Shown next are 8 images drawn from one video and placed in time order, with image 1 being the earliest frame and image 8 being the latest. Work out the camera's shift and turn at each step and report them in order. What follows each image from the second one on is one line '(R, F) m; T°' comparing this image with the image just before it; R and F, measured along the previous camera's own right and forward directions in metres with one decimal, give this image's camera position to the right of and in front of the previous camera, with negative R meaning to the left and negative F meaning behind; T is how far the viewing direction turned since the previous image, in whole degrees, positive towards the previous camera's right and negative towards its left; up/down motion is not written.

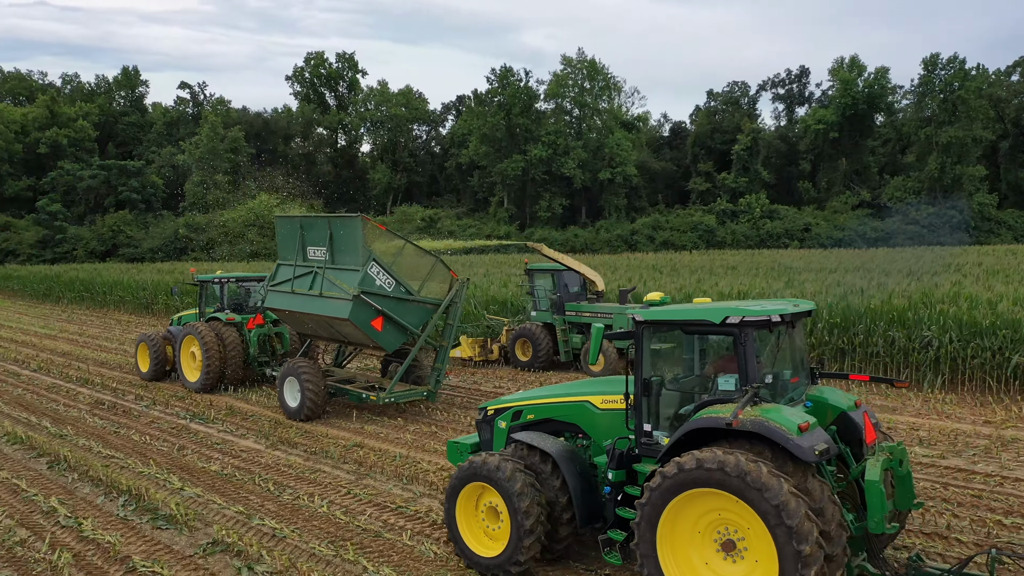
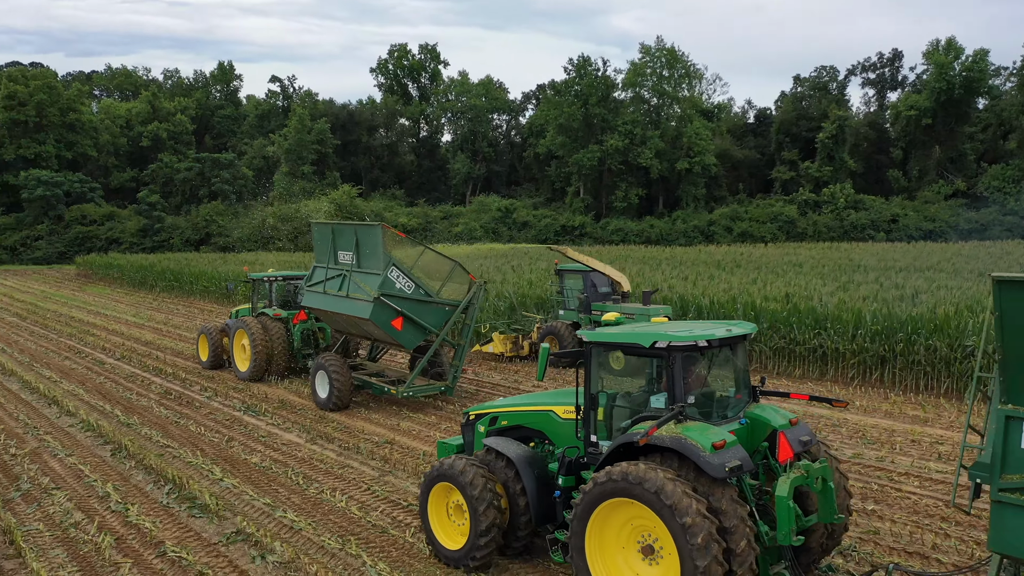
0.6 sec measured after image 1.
(+0.6, -0.3) m; -6°
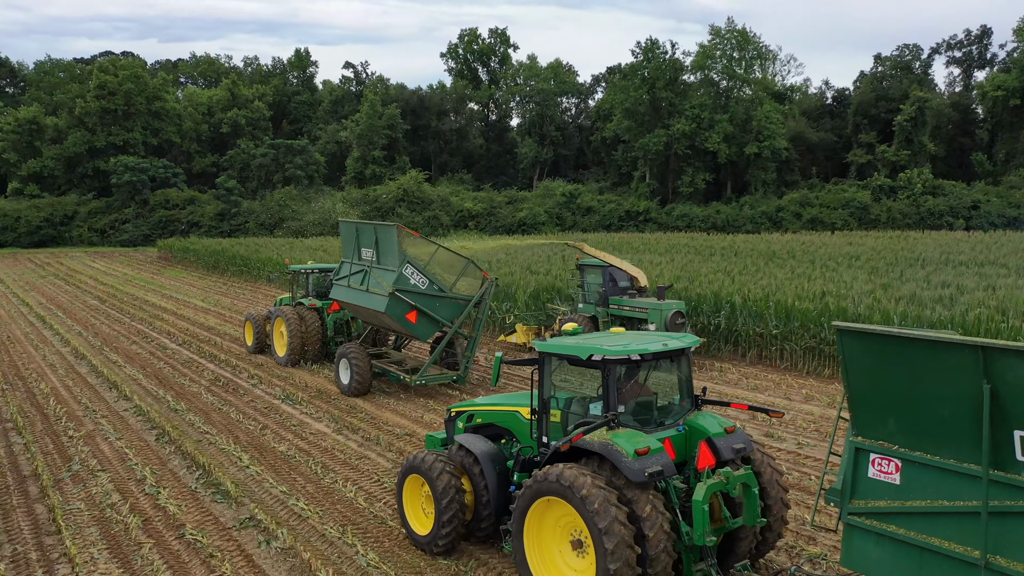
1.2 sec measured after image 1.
(+0.6, -0.3) m; -5°
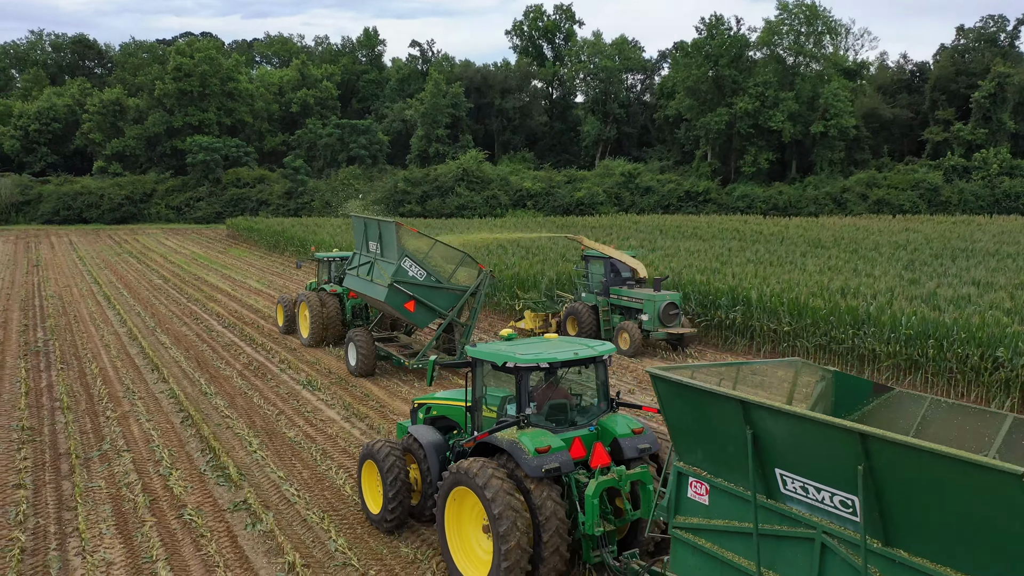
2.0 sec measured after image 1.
(+0.8, -0.3) m; -5°
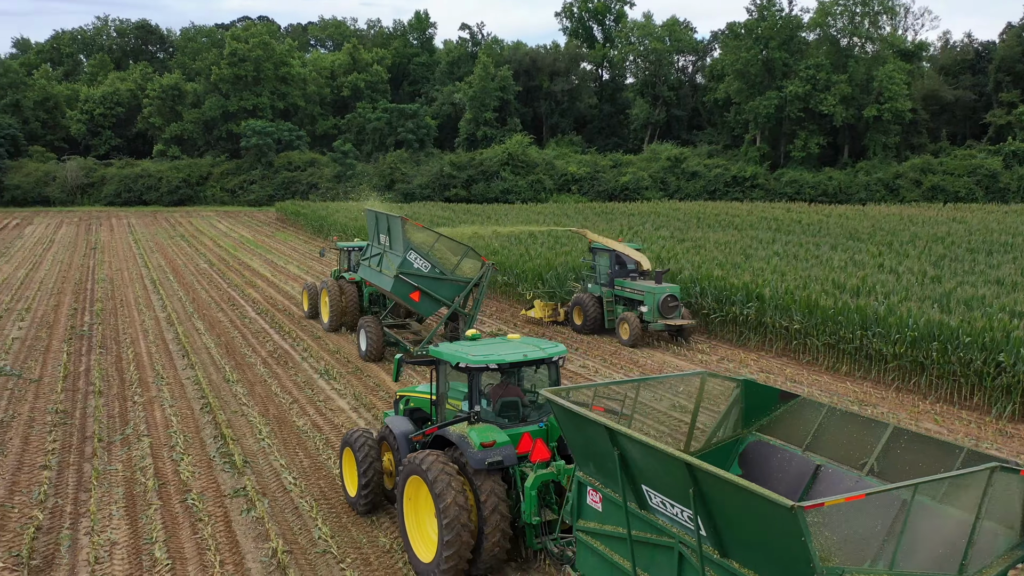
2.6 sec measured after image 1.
(+0.6, -0.2) m; -4°
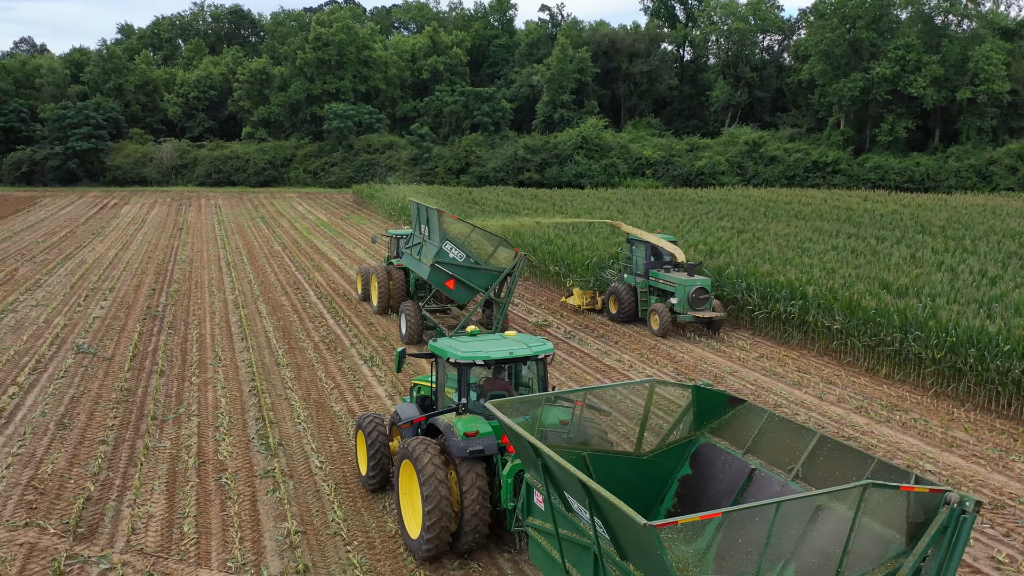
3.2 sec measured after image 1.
(+0.6, -0.2) m; -6°
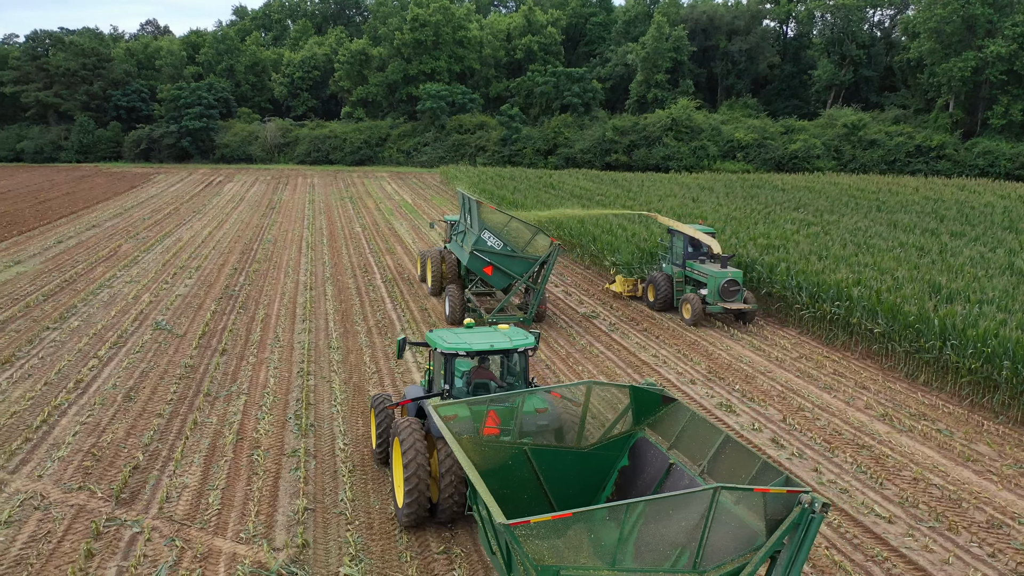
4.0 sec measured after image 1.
(+0.8, -0.3) m; -7°
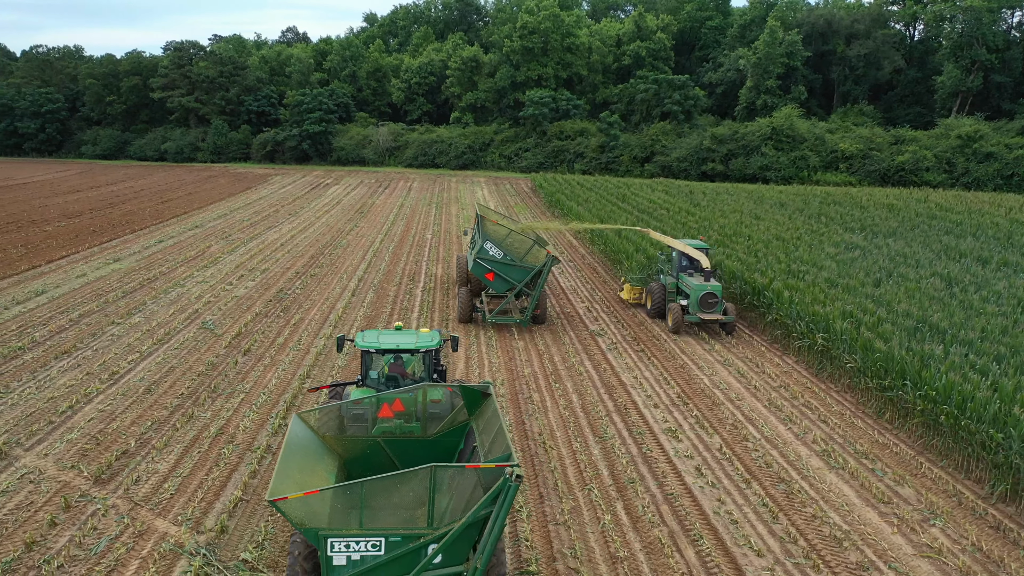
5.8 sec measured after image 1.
(+1.9, -0.5) m; -9°
